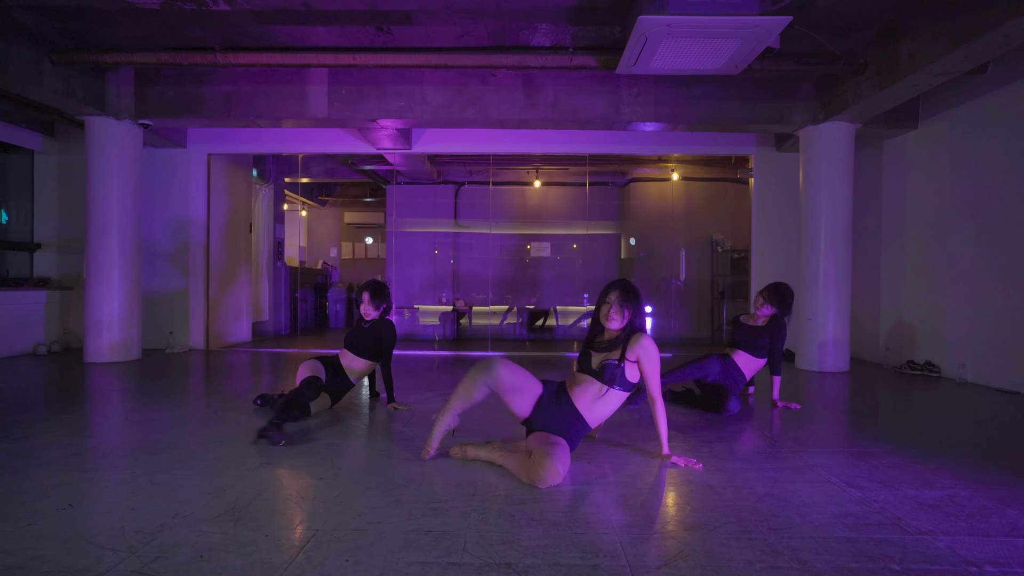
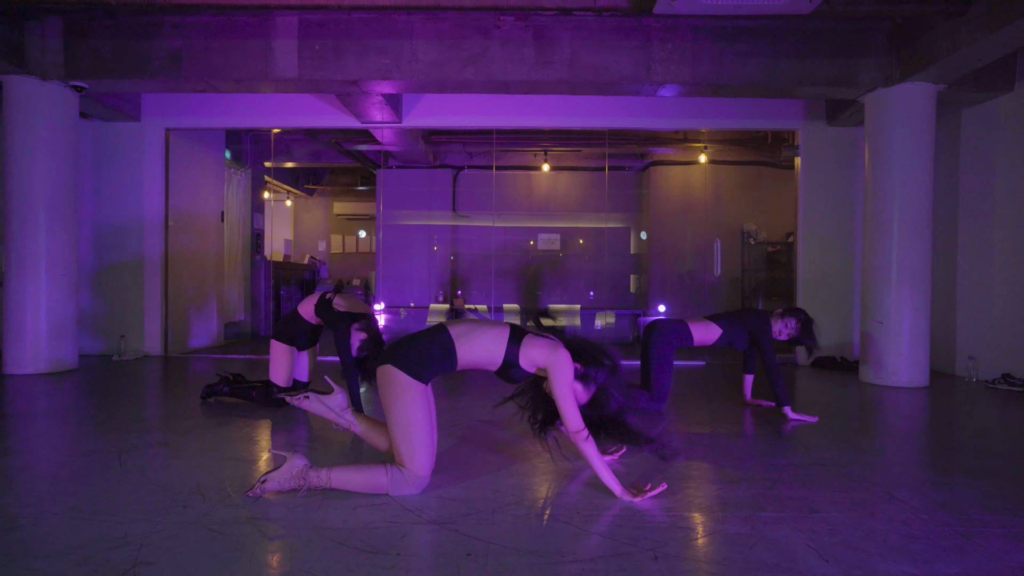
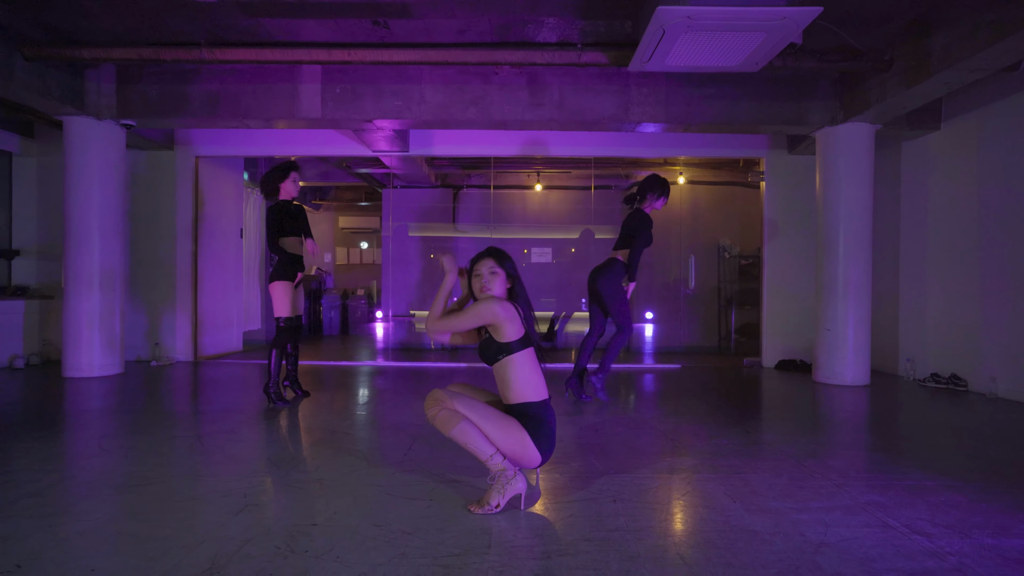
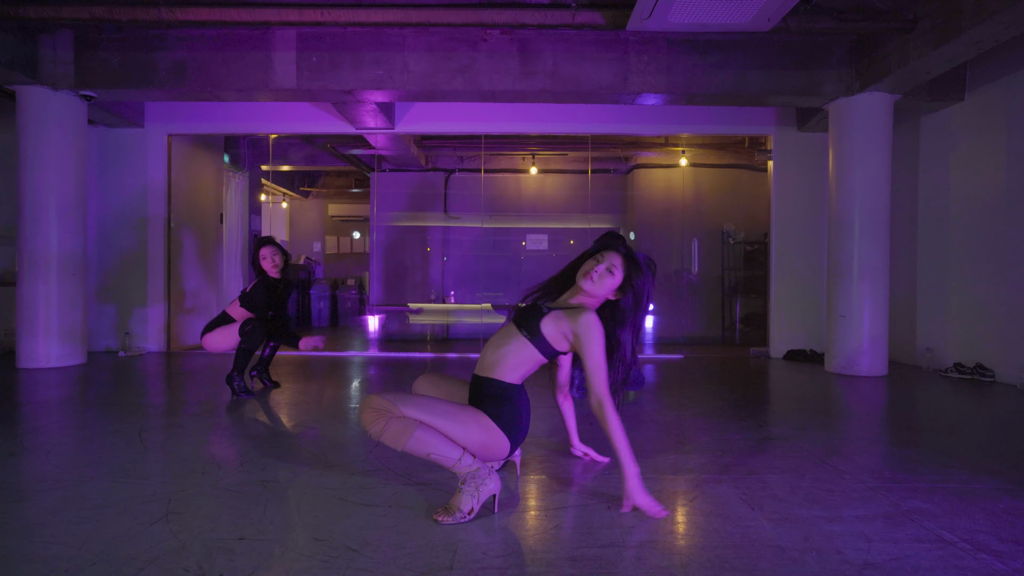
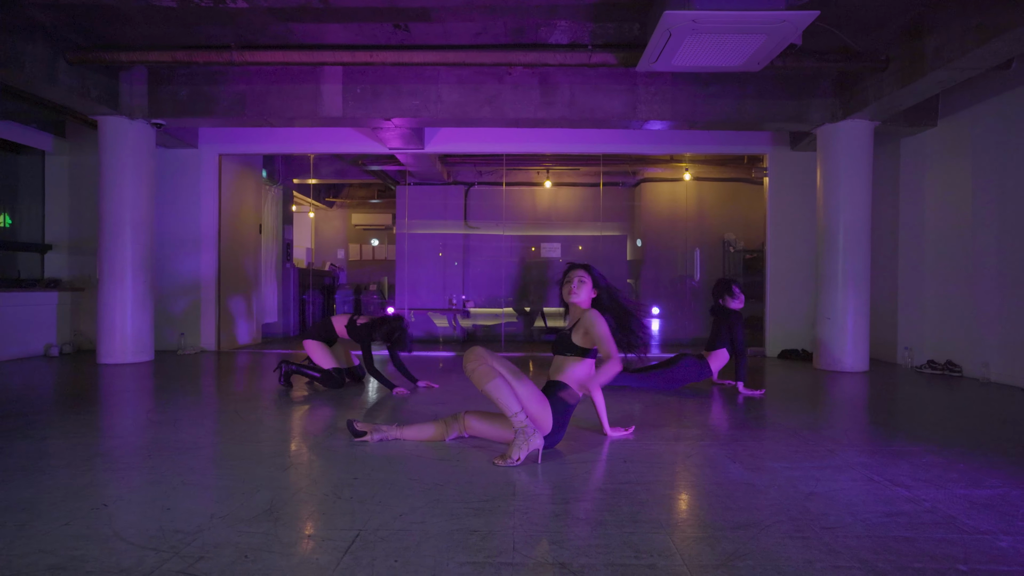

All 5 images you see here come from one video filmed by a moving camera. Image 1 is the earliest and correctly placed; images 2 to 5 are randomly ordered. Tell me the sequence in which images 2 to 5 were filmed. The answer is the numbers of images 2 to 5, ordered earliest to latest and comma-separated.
2, 5, 4, 3
